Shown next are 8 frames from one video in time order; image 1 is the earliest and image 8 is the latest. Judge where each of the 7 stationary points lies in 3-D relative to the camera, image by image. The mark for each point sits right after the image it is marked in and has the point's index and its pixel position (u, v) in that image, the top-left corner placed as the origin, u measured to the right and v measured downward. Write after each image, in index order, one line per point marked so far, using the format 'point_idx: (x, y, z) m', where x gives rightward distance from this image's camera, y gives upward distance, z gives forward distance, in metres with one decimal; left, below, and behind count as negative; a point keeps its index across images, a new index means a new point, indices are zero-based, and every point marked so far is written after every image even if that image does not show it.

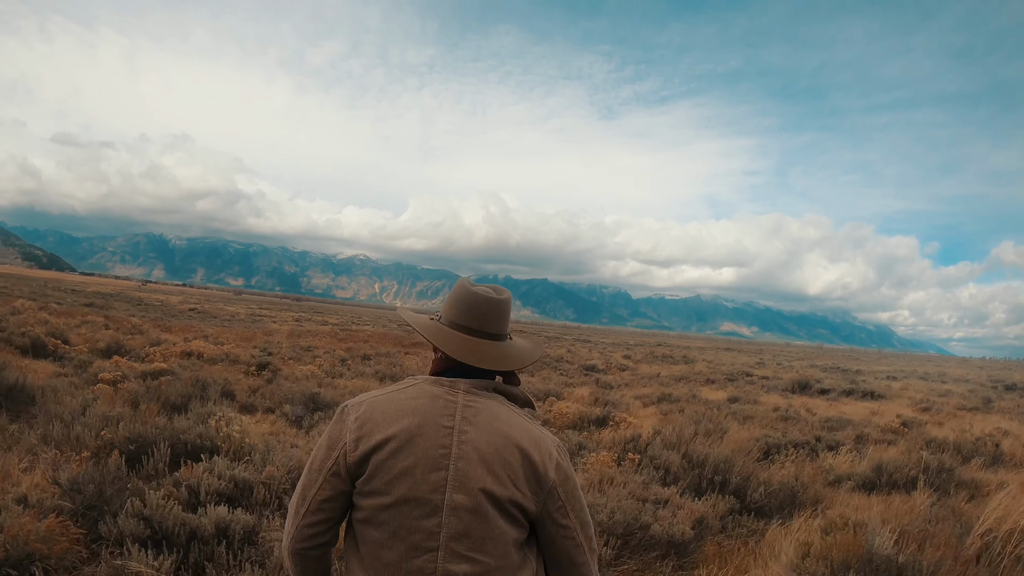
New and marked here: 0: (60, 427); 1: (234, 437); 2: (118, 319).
0: (-4.3, -1.3, +4.5) m
1: (-2.8, -1.5, +4.9) m
2: (-15.6, -1.2, +19.3) m
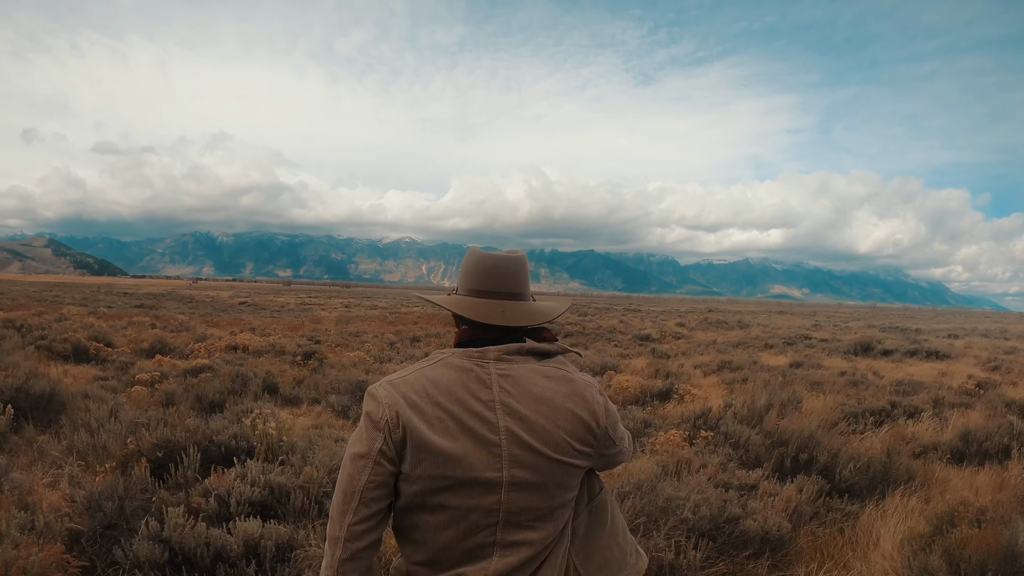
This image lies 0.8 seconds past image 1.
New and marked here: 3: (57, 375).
0: (-3.8, -1.3, +4.3) m
1: (-2.3, -1.4, +4.5) m
2: (-13.9, -1.1, +19.9) m
3: (-6.6, -1.3, +7.0) m
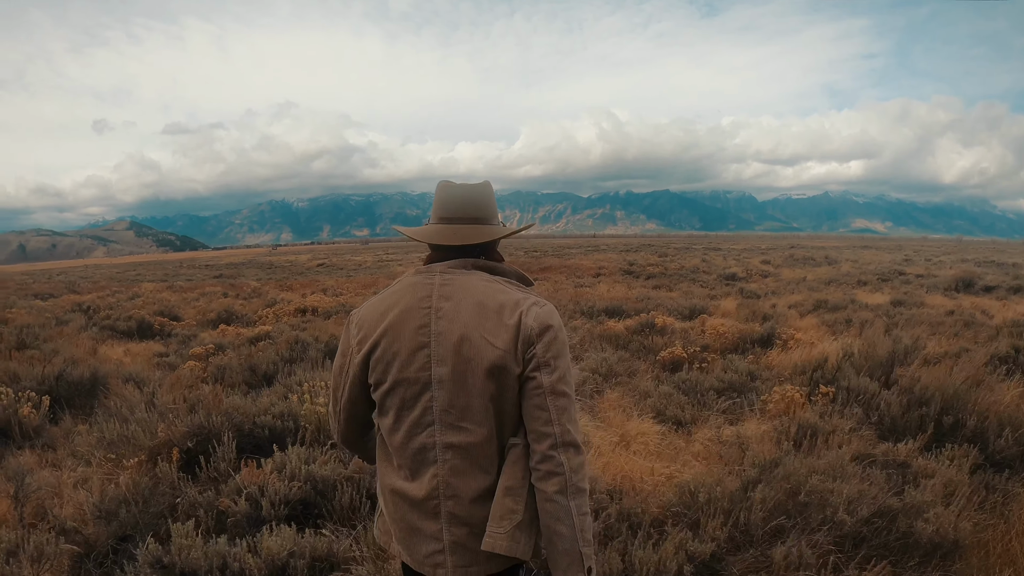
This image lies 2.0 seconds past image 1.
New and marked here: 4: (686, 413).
0: (-3.2, -1.1, +3.9) m
1: (-1.7, -1.1, +4.0) m
2: (-11.5, 0.0, +20.5) m
3: (-5.7, -1.0, +6.9) m
4: (+1.9, -1.3, +5.1) m
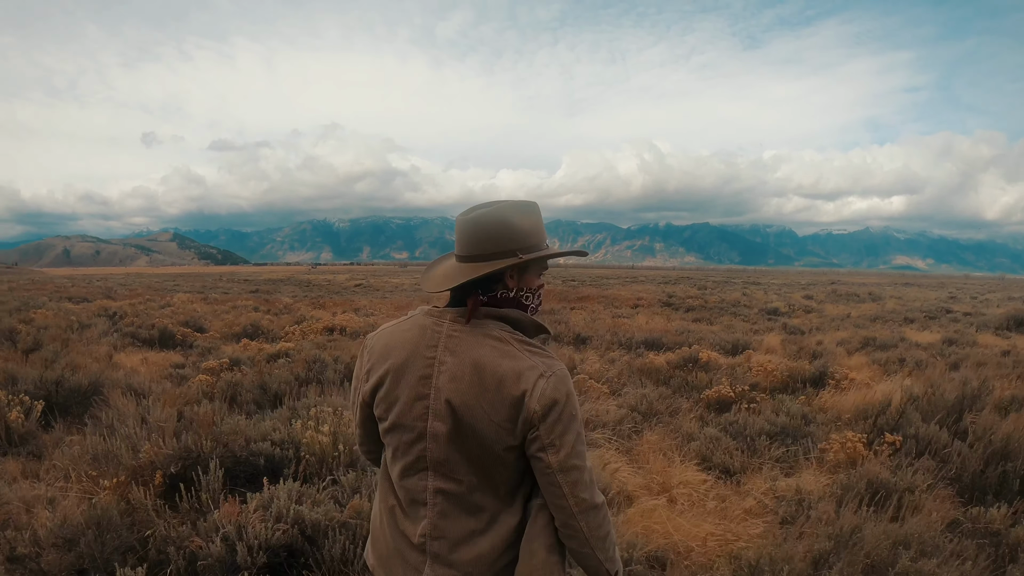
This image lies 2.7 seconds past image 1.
0: (-3.0, -1.1, +3.6) m
1: (-1.5, -1.2, +3.6) m
2: (-10.5, -0.5, +20.6) m
3: (-5.4, -1.1, +6.7) m
4: (+2.1, -1.6, +4.5) m
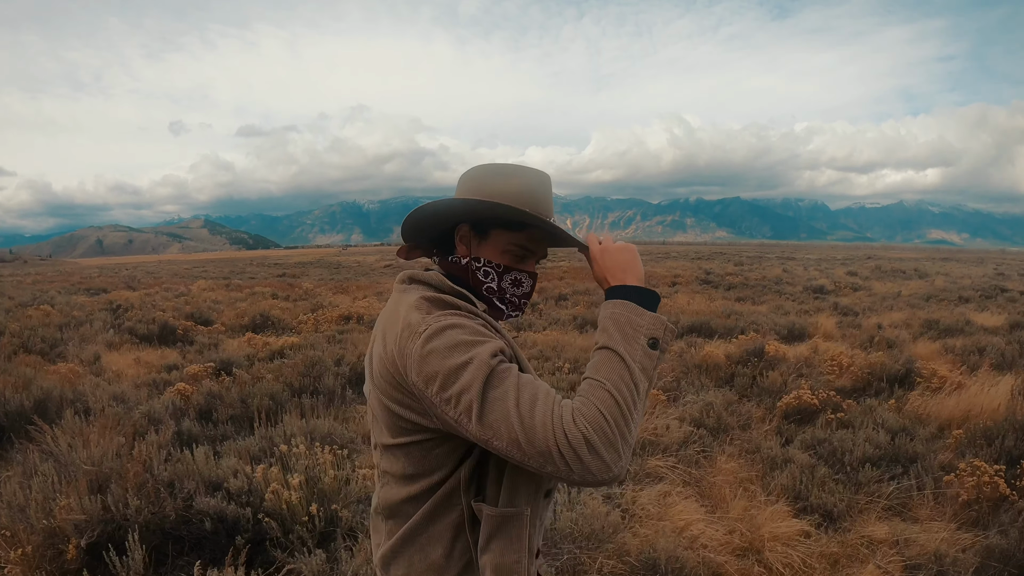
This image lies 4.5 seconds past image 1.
0: (-2.9, -1.2, +2.9) m
1: (-1.3, -1.2, +2.8) m
2: (-9.4, 0.0, +20.2) m
3: (-5.0, -1.0, +6.1) m
4: (+2.3, -1.6, +3.5) m
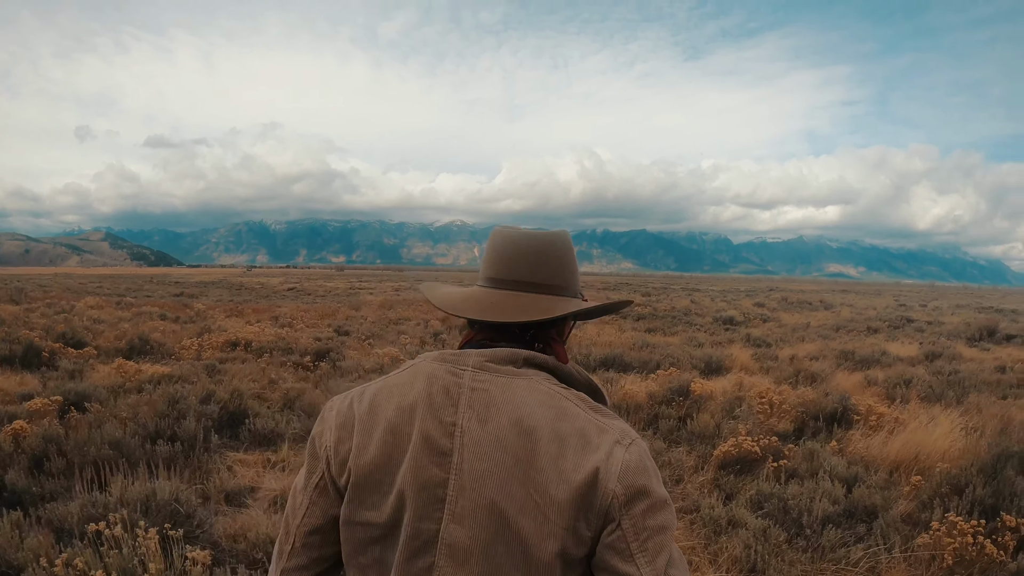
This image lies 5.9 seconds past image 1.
0: (-3.4, -1.2, +1.6) m
1: (-1.9, -1.2, +1.7) m
2: (-11.8, -0.8, +18.2) m
3: (-5.9, -1.2, +4.6) m
4: (+1.6, -1.7, +2.8) m
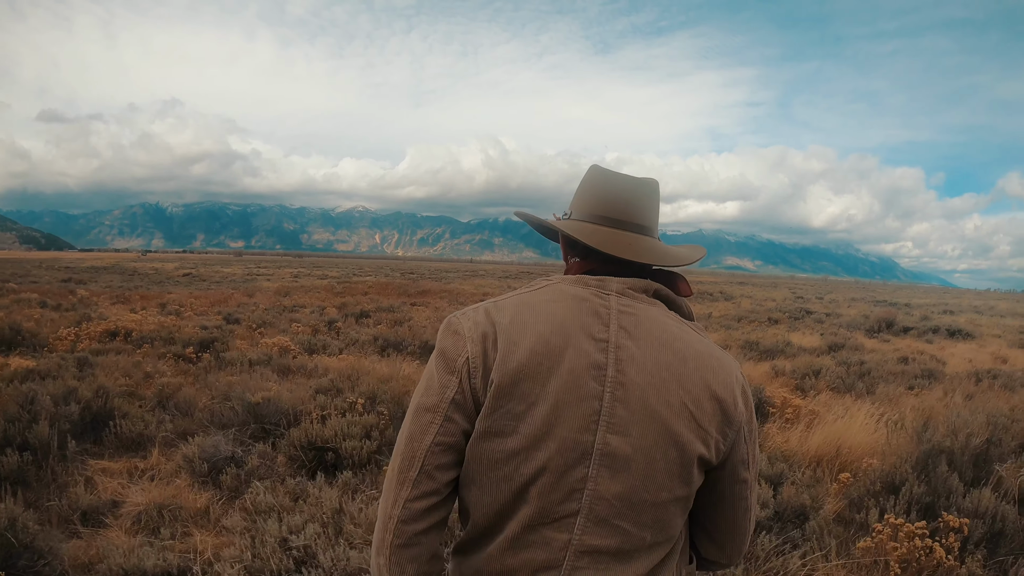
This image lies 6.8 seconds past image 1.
0: (-3.9, -1.0, +0.5) m
1: (-2.4, -1.1, +0.8) m
2: (-14.1, -0.4, +16.0) m
3: (-6.7, -1.0, +3.2) m
4: (+1.0, -1.5, +2.3) m
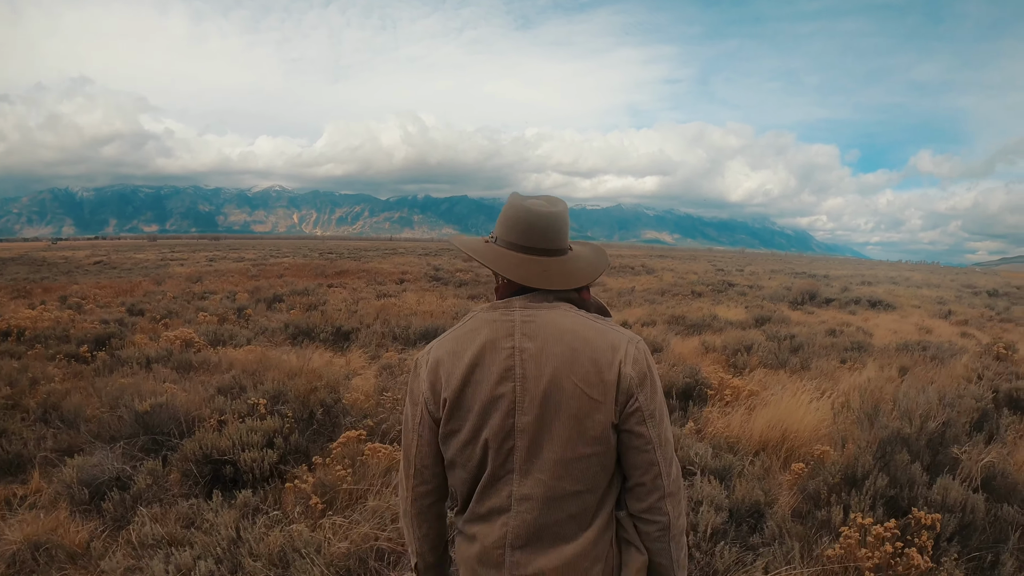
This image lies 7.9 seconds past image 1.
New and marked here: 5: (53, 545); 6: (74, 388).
0: (-4.1, -1.2, -0.3) m
1: (-2.6, -1.1, +0.1) m
2: (-15.6, -0.4, +14.3) m
3: (-7.1, -1.1, +2.1) m
4: (+0.7, -1.5, +1.9) m
5: (-3.8, -2.1, +3.9) m
6: (-5.7, -1.4, +6.5) m
